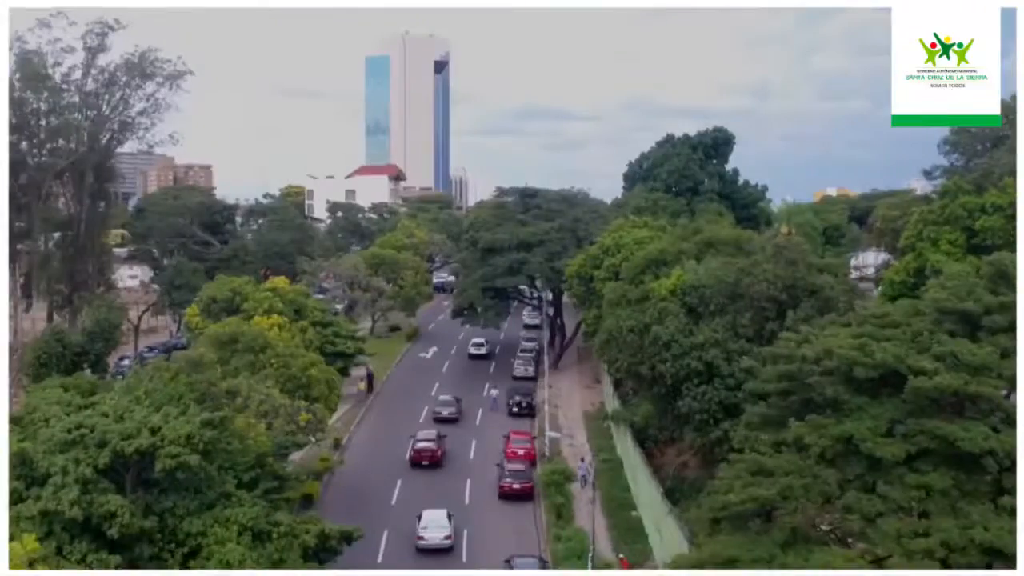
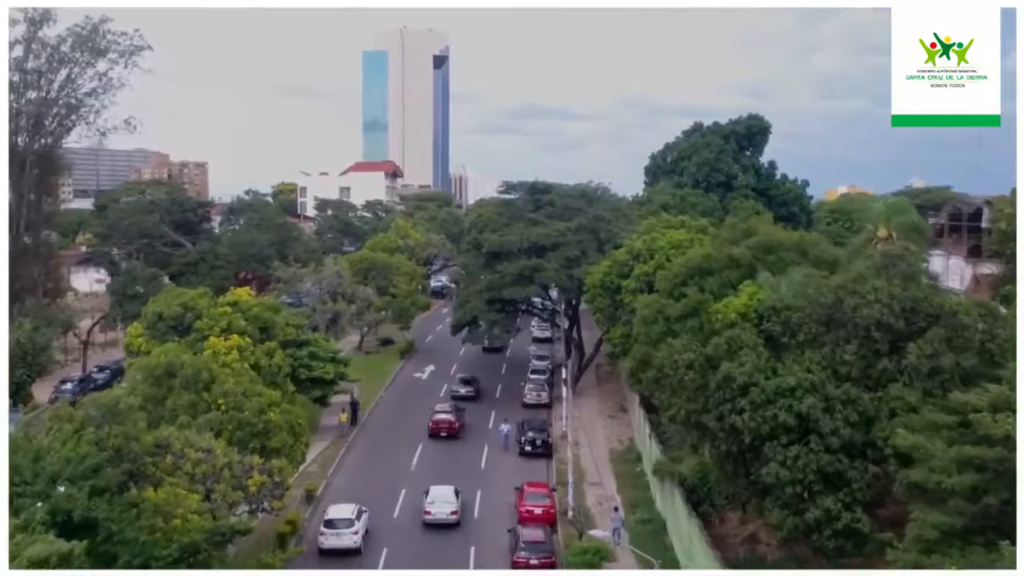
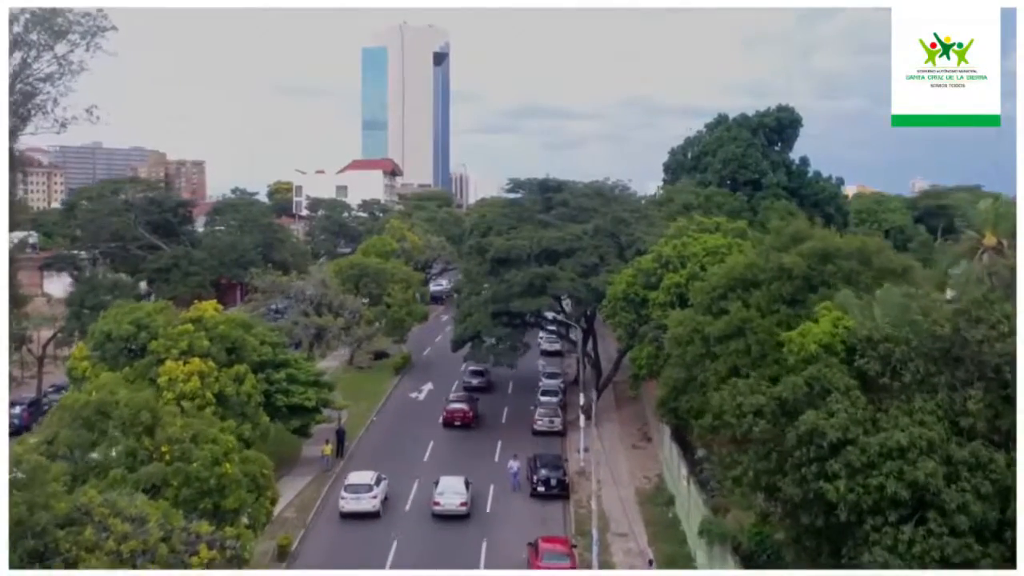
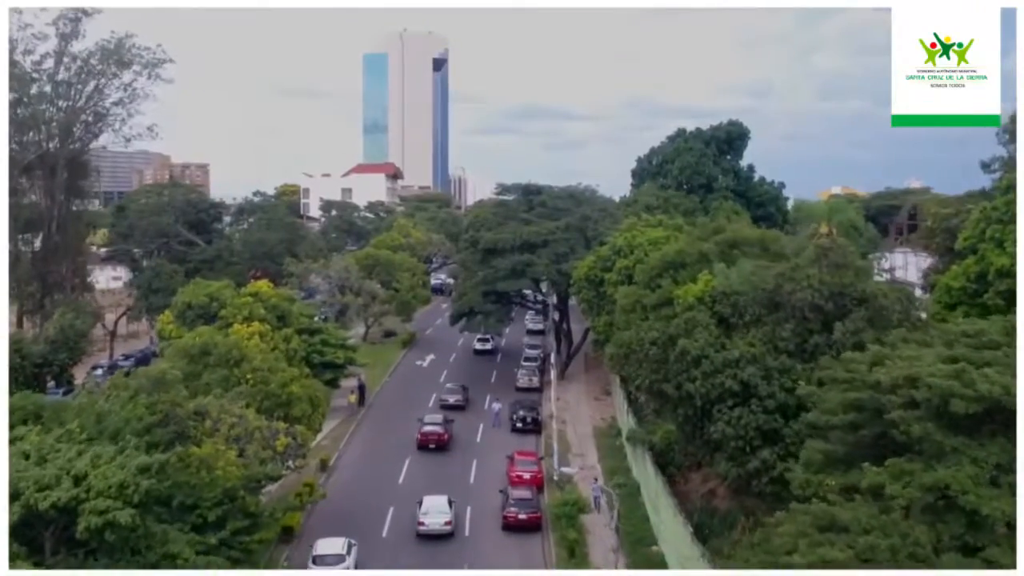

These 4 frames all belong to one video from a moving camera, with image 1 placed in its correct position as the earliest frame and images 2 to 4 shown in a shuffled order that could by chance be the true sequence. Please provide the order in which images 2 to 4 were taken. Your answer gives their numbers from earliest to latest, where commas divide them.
4, 2, 3
